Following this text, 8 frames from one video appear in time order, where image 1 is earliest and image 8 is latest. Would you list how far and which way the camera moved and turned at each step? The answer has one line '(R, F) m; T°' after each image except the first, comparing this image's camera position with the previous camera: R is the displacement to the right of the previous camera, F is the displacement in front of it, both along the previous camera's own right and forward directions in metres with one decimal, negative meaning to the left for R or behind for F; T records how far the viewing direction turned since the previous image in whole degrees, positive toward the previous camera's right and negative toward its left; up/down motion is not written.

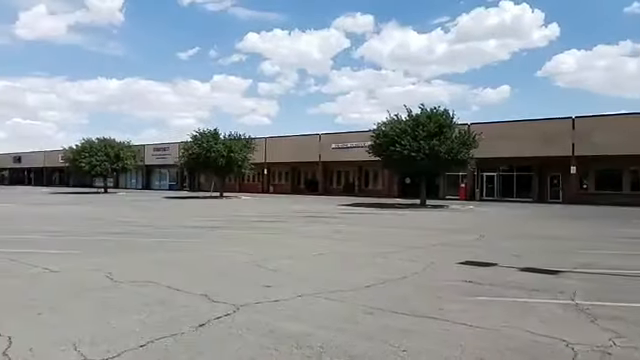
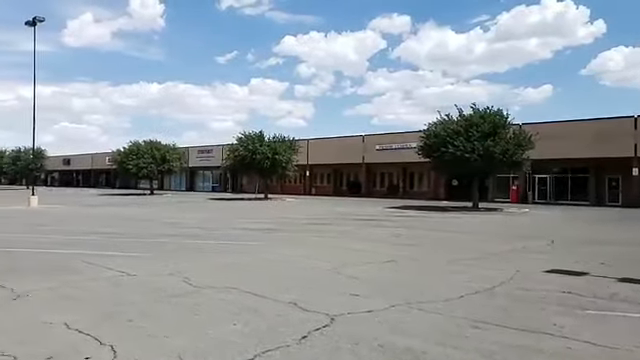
(-0.9, +0.4) m; -4°
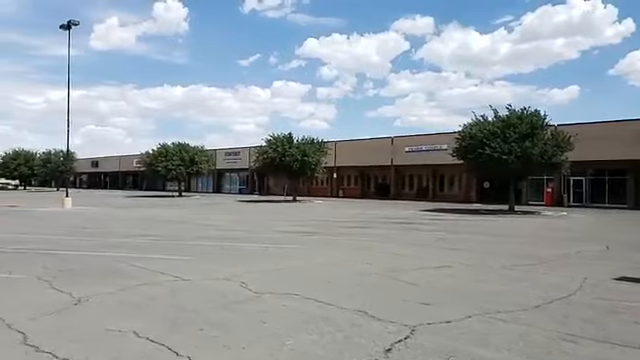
(-0.8, +0.3) m; -2°
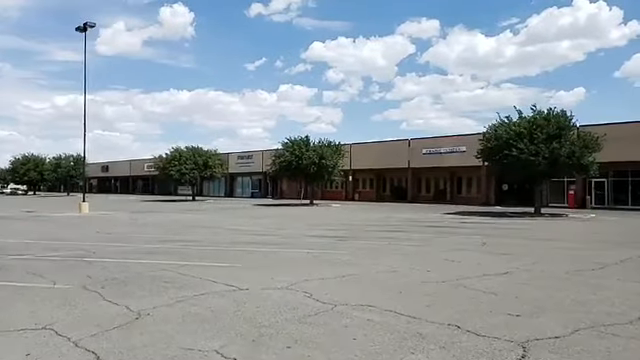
(-1.1, +0.6) m; -1°
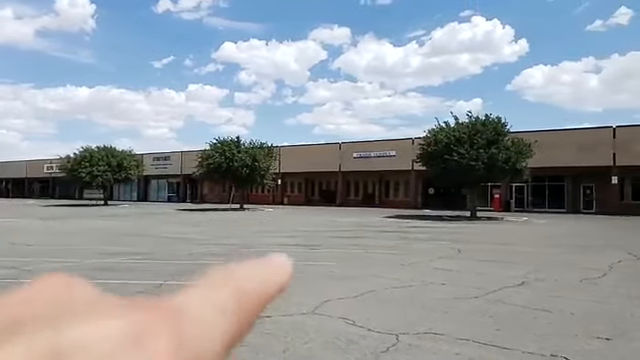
(-2.0, +1.6) m; +10°
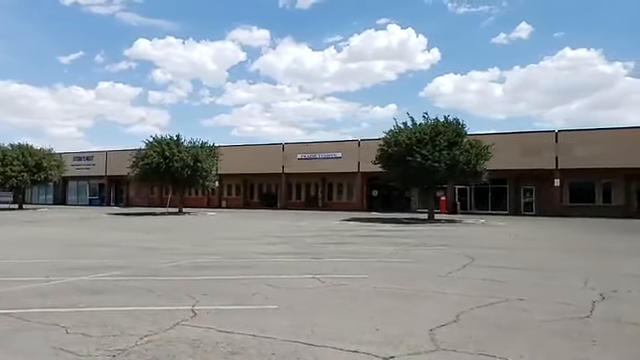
(-2.6, +2.0) m; +9°
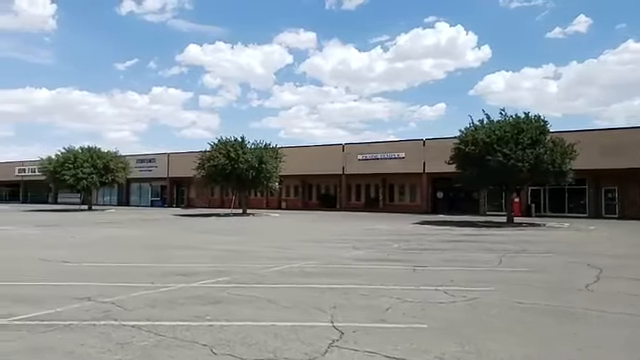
(-1.7, +0.9) m; -5°
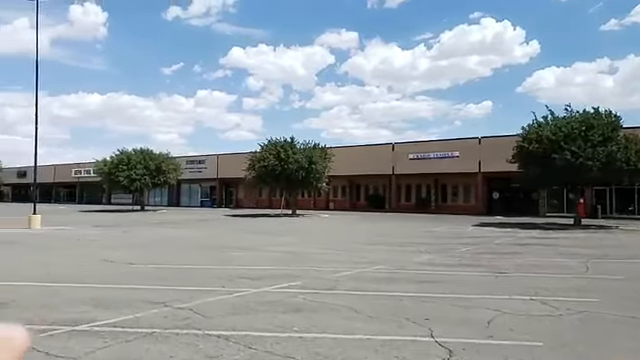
(-0.8, +0.6) m; -5°
